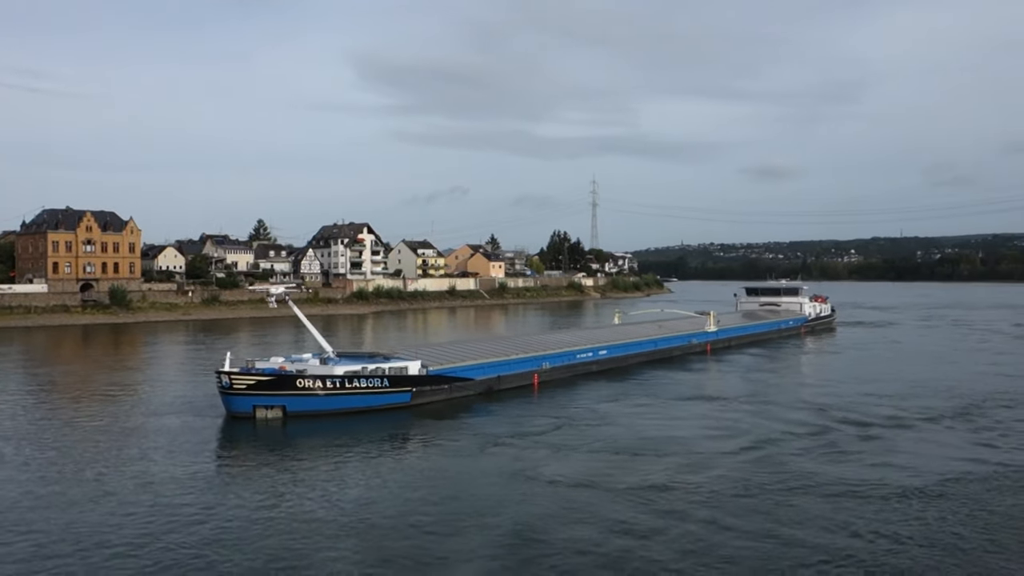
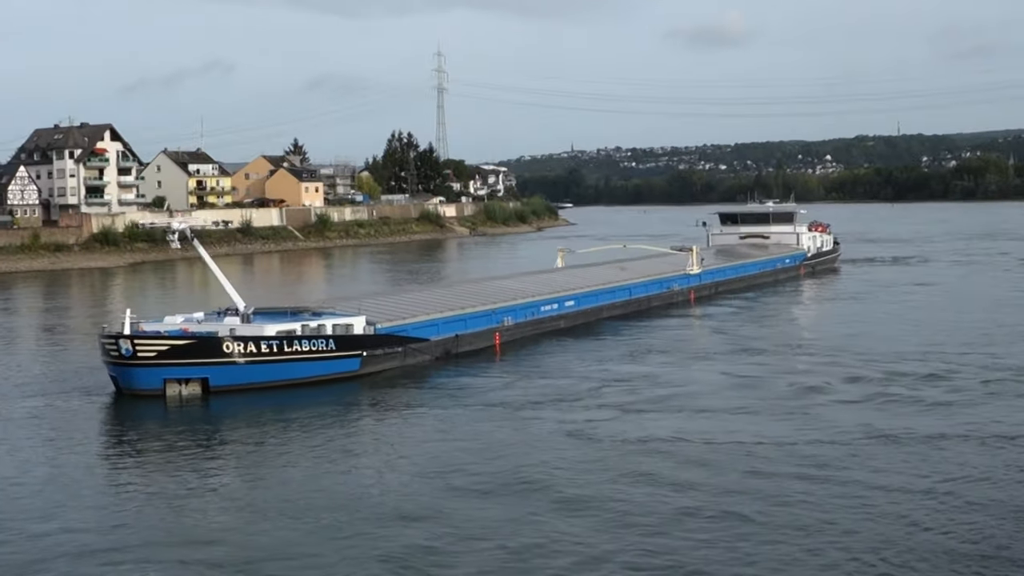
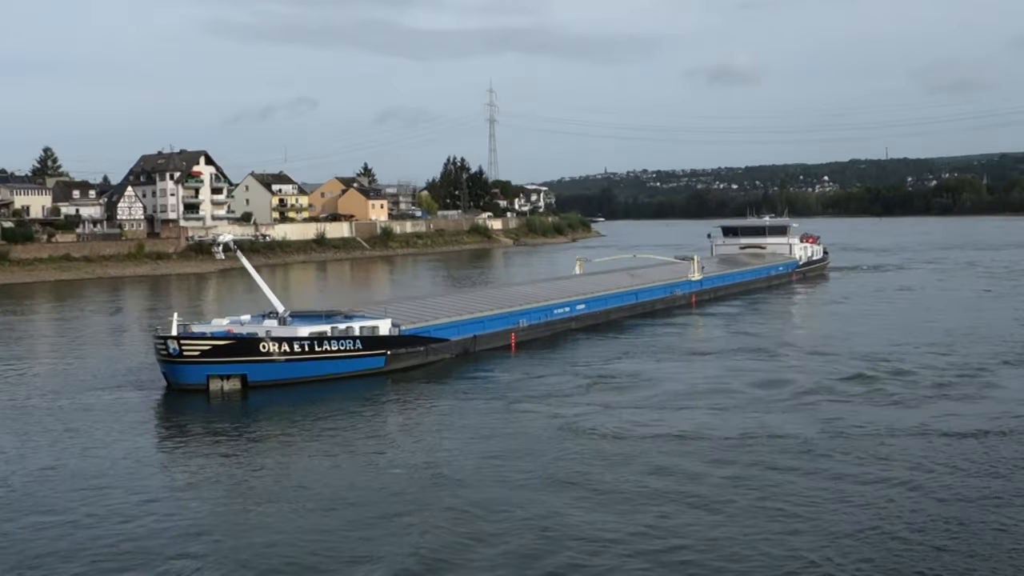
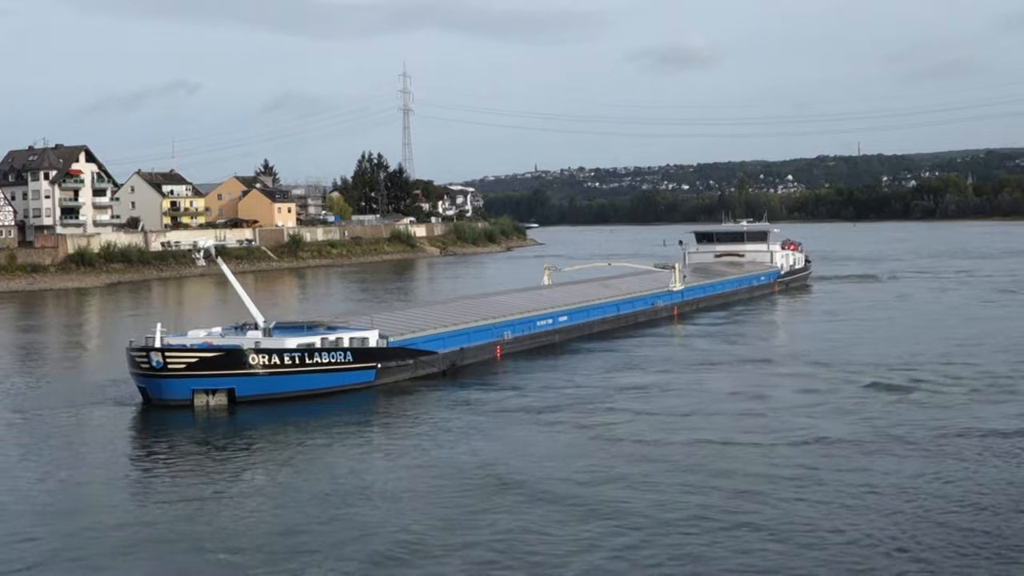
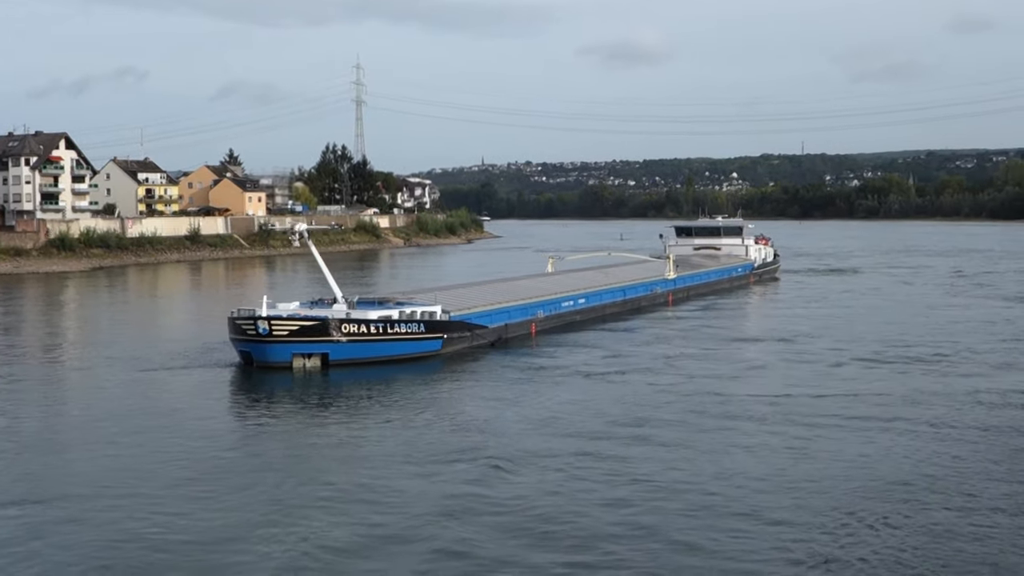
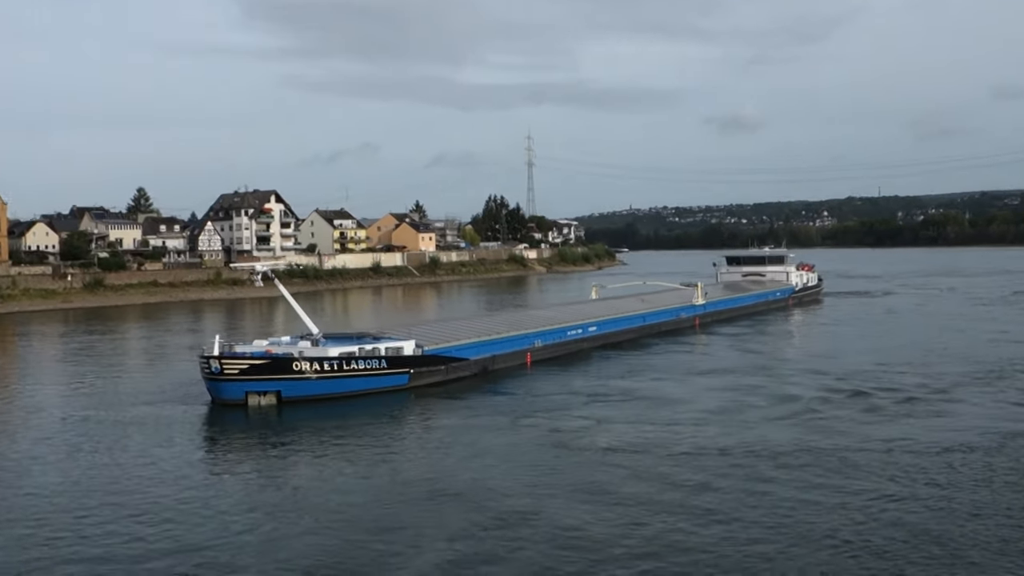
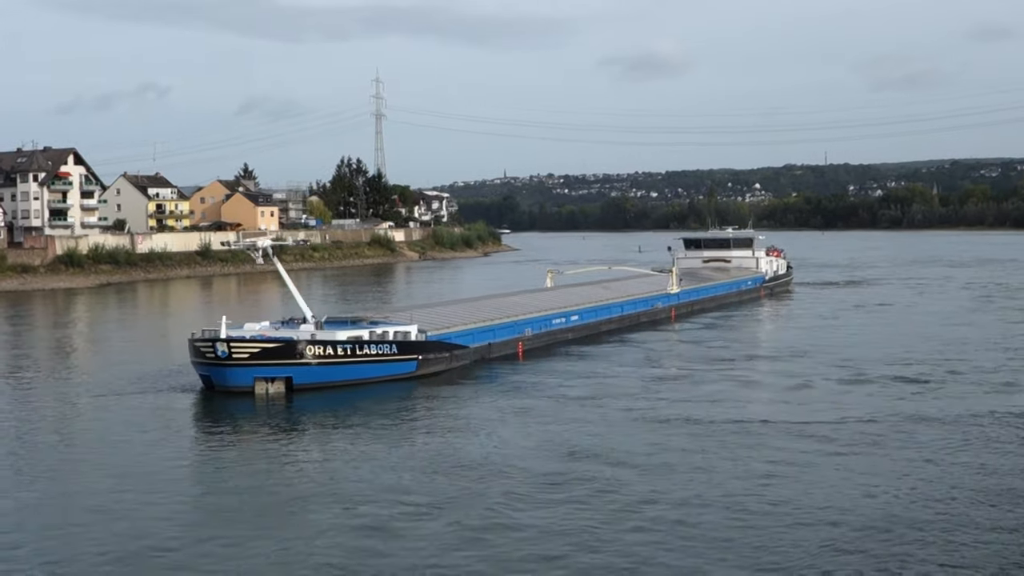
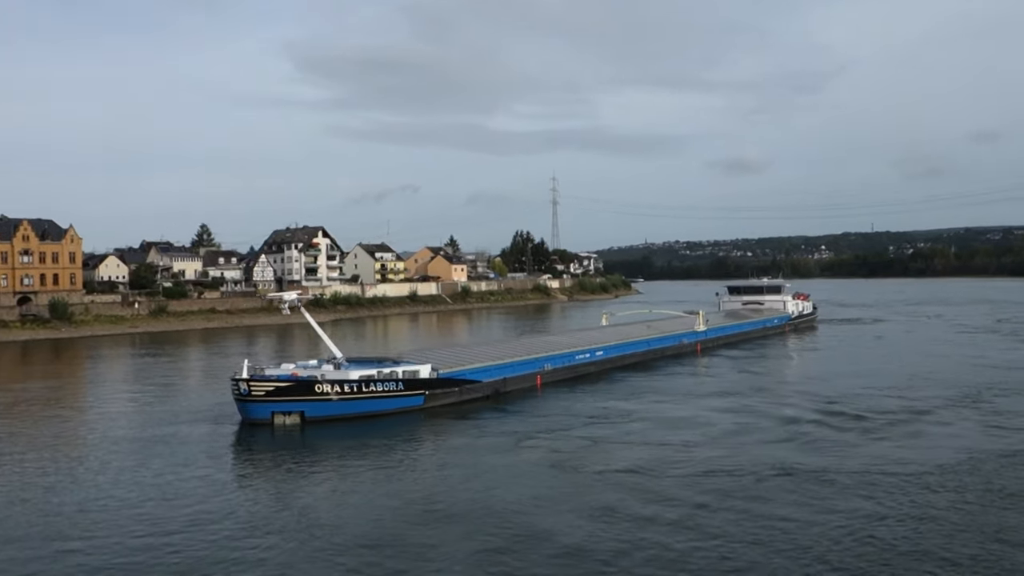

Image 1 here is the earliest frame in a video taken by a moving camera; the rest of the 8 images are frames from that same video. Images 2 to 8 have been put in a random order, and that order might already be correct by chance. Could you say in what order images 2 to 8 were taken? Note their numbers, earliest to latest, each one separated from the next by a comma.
8, 6, 3, 2, 4, 7, 5
